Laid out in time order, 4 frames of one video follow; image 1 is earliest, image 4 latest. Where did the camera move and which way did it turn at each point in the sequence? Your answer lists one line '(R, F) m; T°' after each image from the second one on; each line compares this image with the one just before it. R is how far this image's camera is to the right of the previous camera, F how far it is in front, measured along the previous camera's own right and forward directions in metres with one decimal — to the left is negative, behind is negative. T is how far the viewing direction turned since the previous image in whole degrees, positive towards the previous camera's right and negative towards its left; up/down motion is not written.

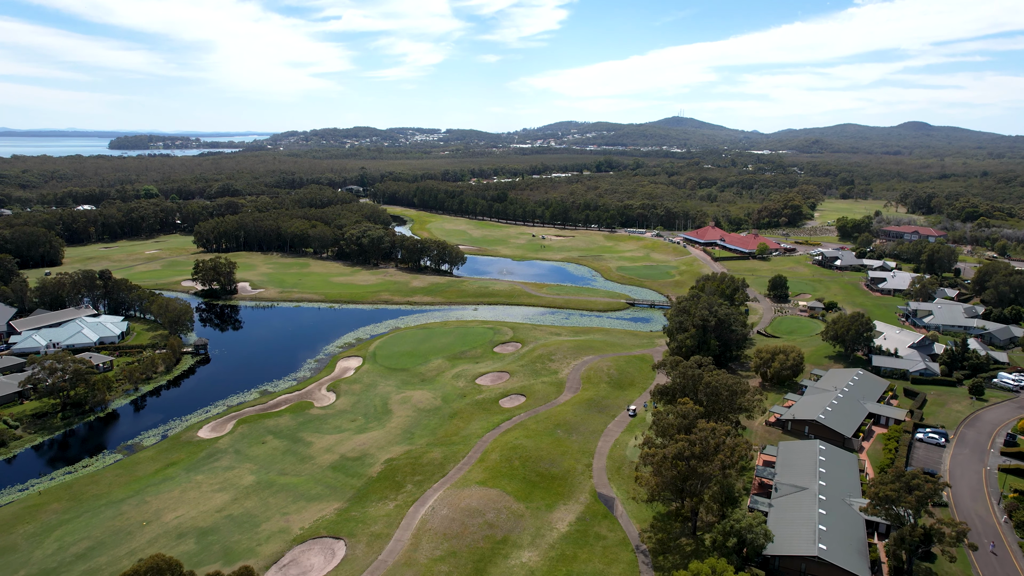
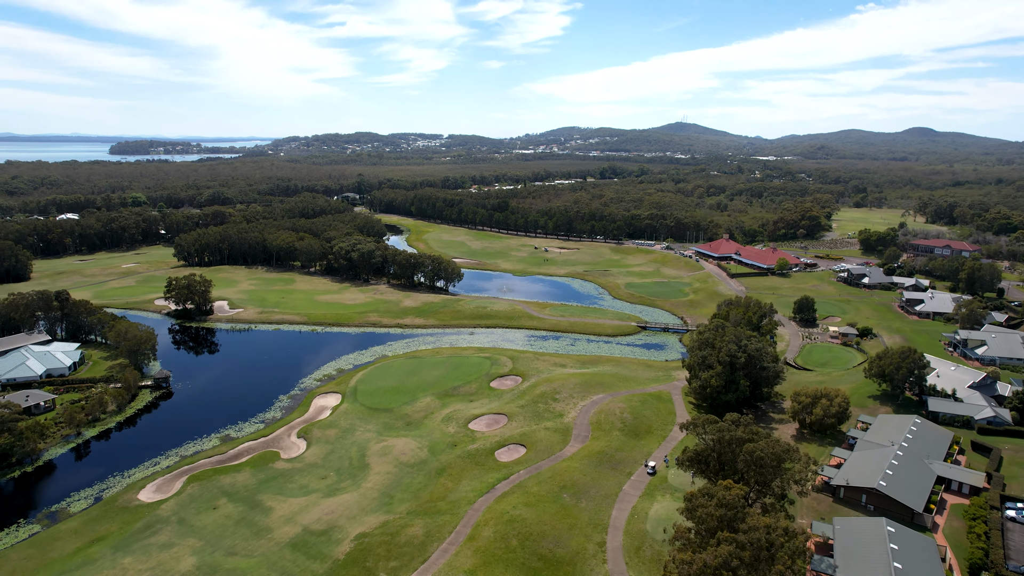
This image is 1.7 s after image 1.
(+0.2, +6.9) m; 0°
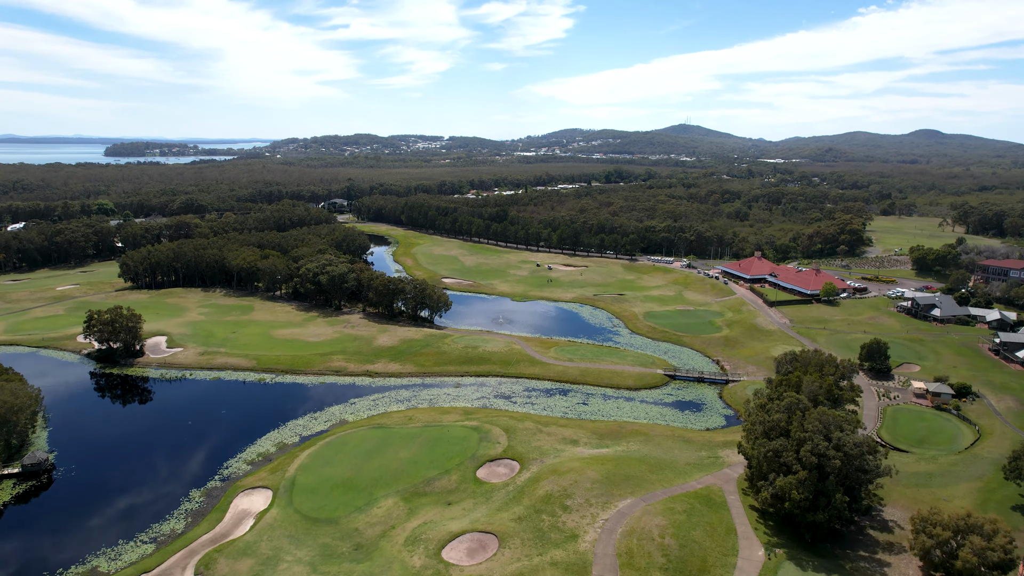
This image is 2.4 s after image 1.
(+0.3, +13.9) m; 0°
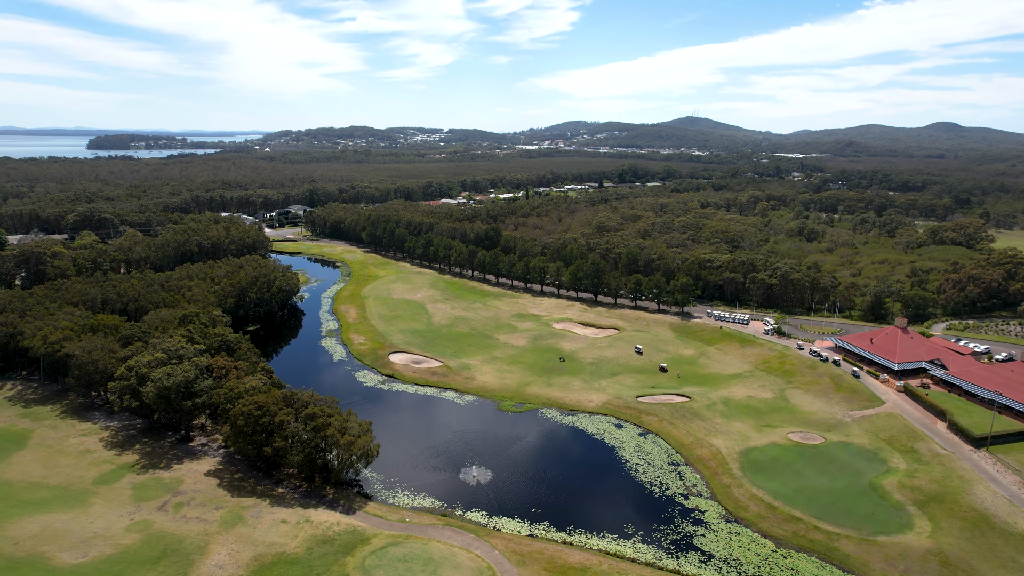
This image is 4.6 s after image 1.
(+0.8, +35.0) m; 0°
